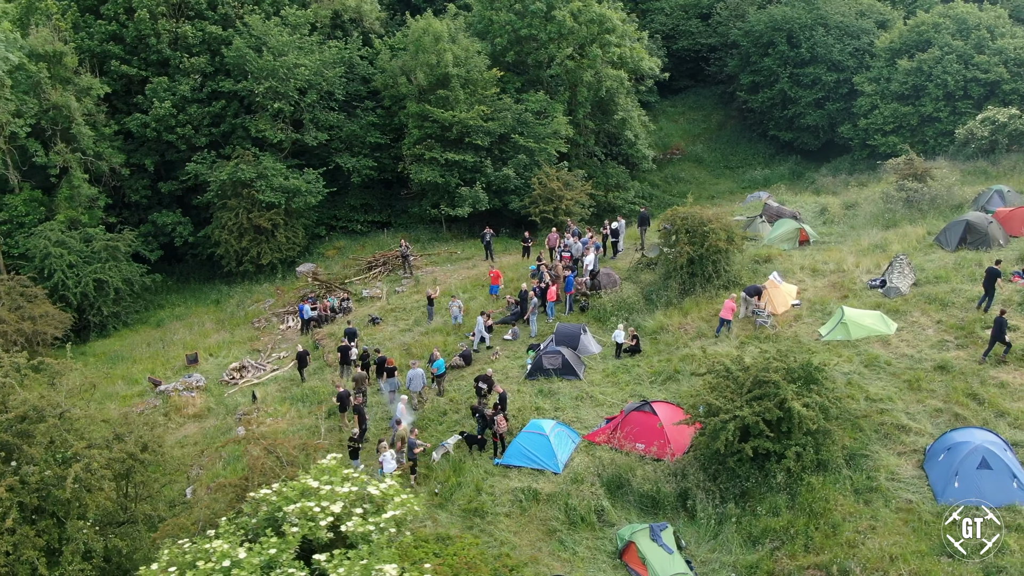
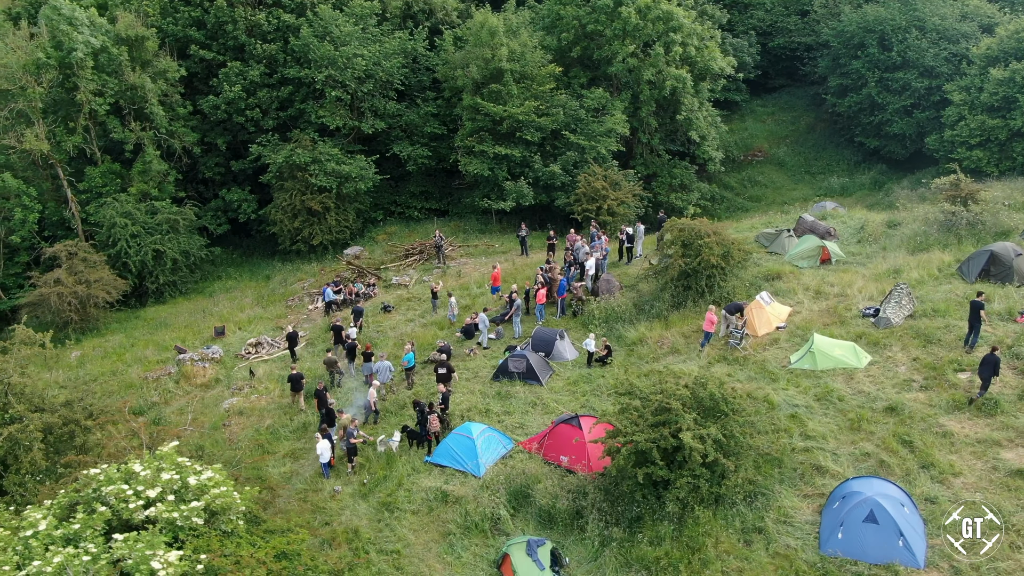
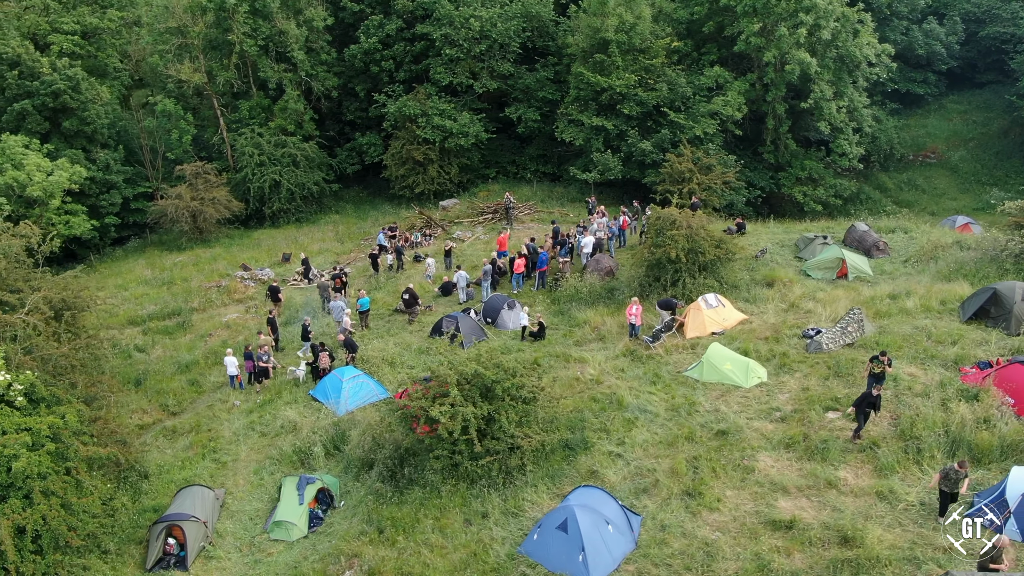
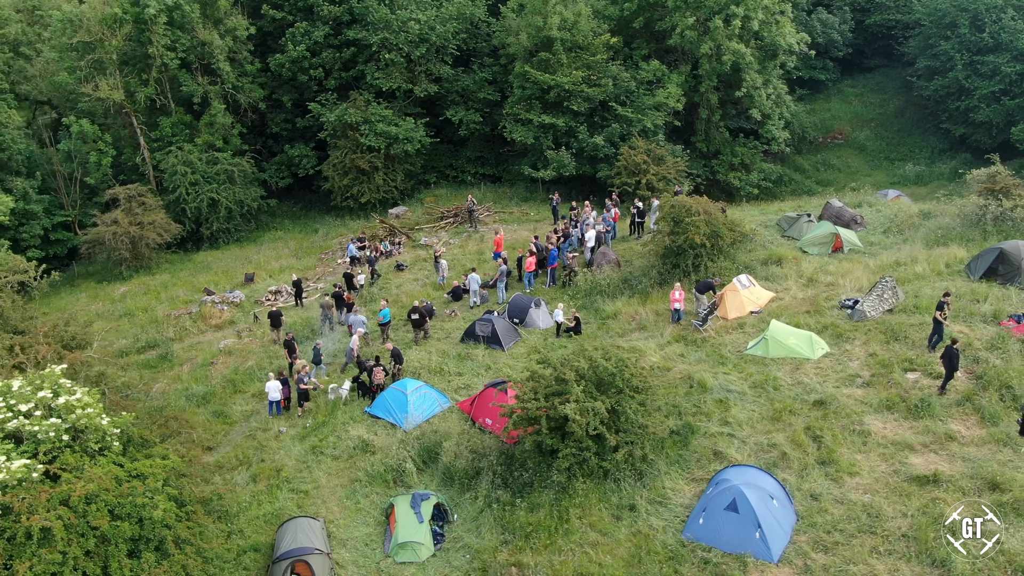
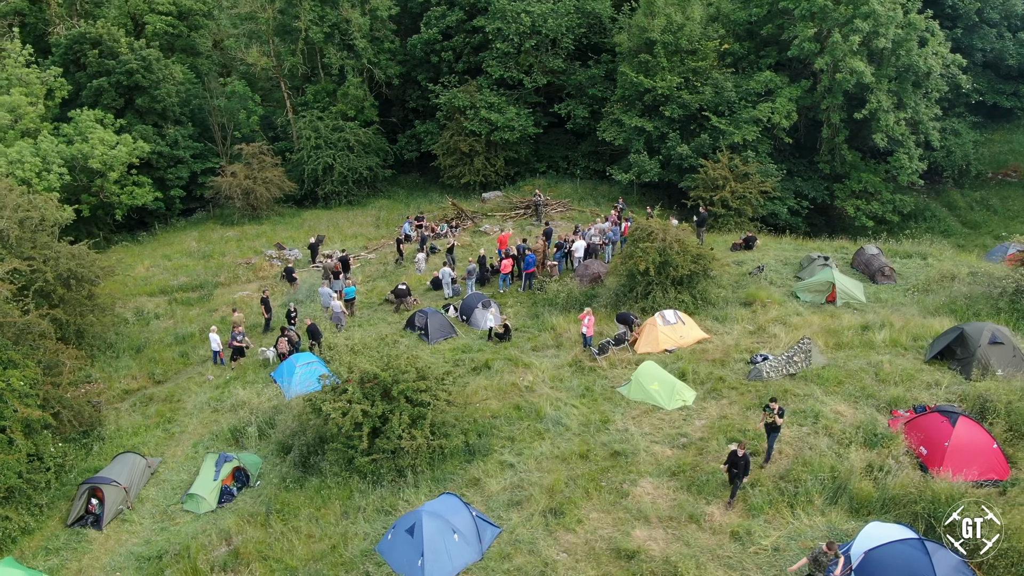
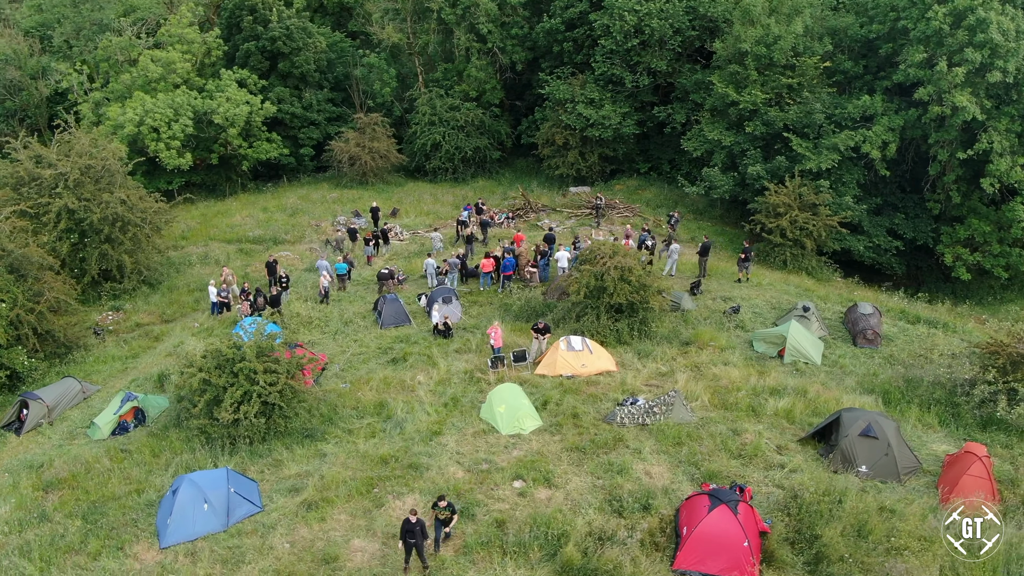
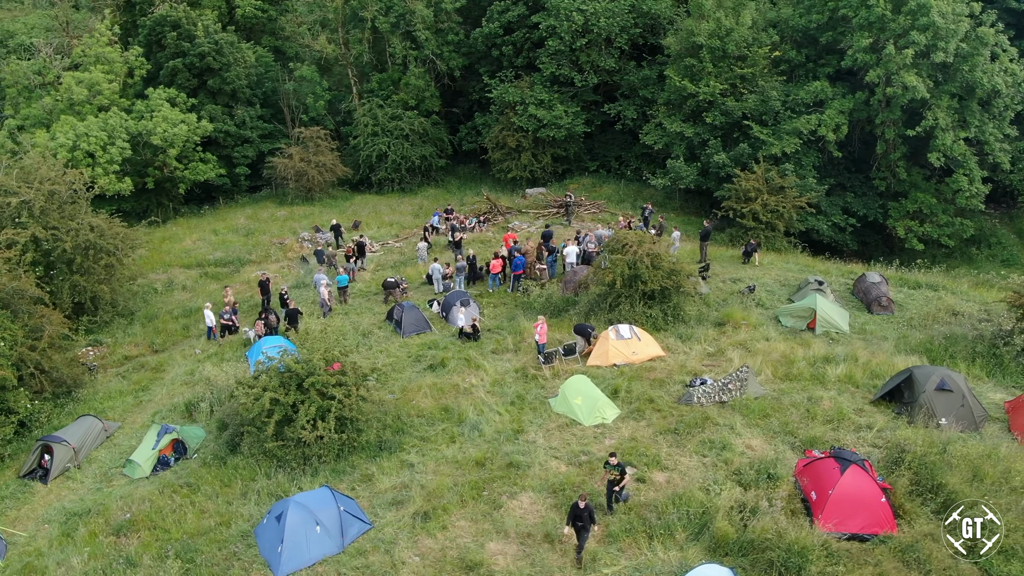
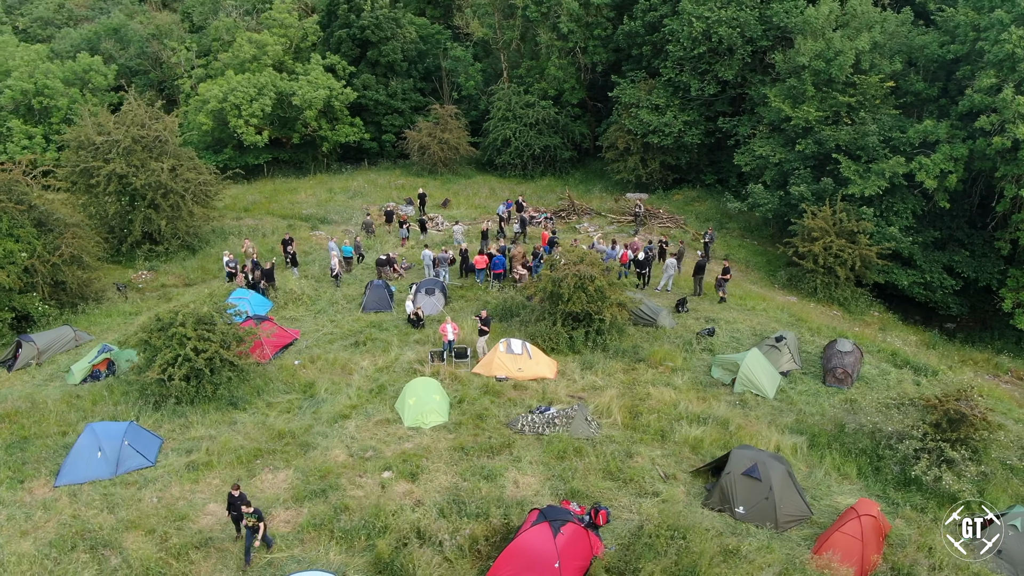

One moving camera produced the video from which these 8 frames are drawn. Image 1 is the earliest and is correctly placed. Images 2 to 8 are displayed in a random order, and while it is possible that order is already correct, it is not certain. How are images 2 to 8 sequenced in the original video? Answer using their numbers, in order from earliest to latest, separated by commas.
2, 4, 3, 5, 7, 6, 8
